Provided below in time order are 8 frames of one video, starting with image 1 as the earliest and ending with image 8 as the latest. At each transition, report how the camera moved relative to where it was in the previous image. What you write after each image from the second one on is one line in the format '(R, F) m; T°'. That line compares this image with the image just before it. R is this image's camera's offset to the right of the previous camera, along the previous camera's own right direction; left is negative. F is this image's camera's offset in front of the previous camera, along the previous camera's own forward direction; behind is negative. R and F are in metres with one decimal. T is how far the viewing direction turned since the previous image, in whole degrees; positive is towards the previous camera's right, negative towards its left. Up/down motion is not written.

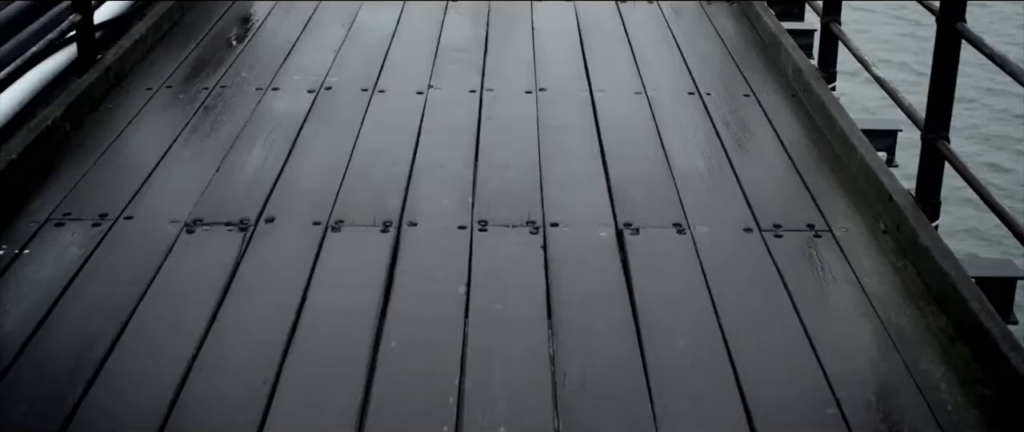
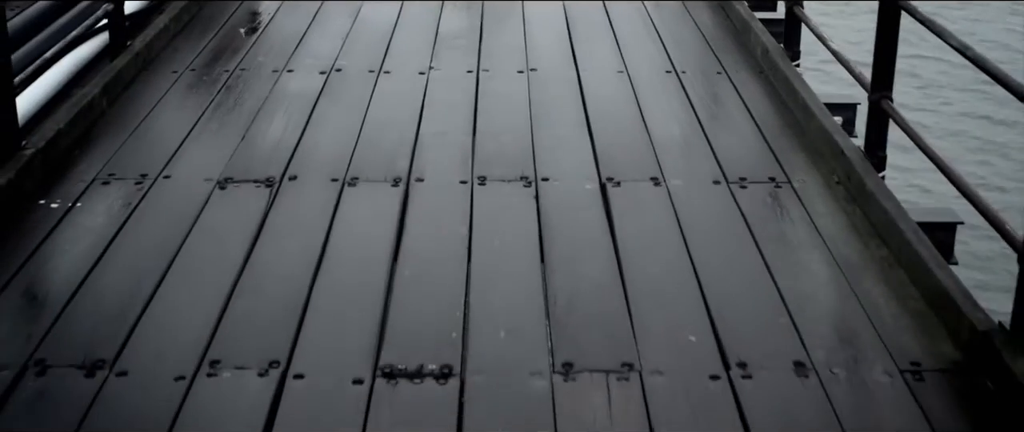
(0.0, -0.4) m; 0°
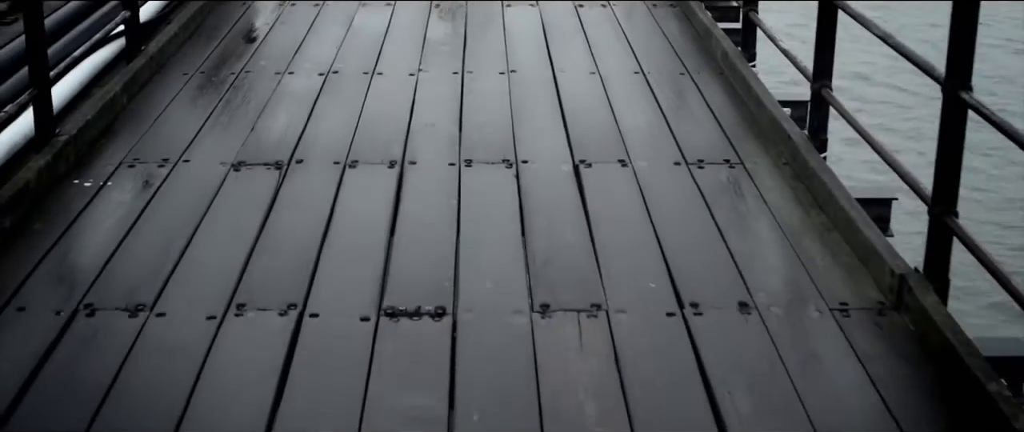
(0.0, -0.4) m; +1°
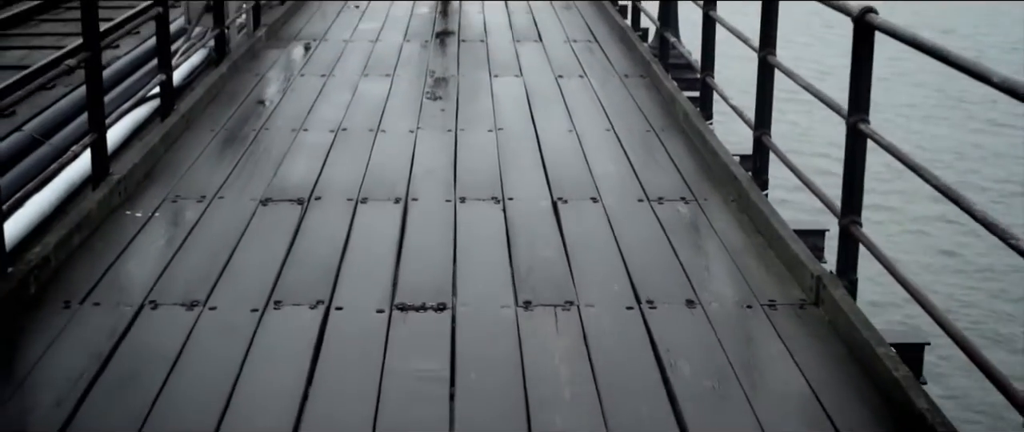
(0.0, -0.6) m; +1°
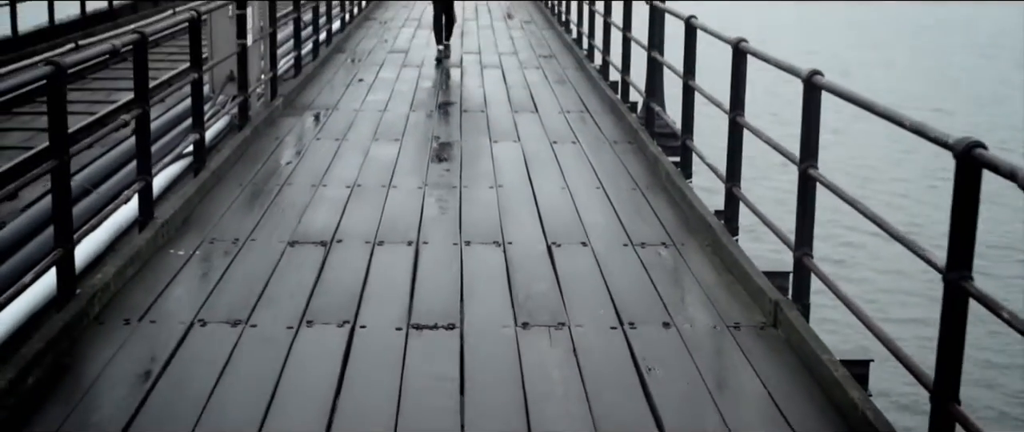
(0.0, -0.6) m; 0°
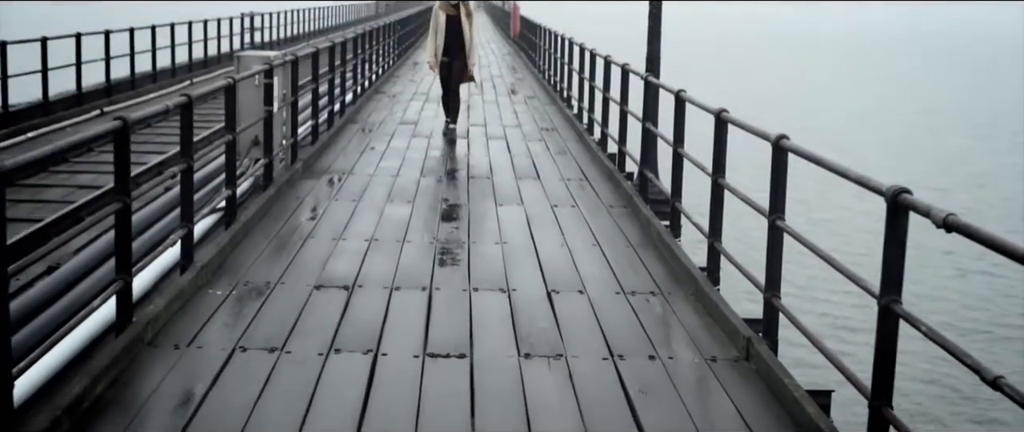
(0.0, -0.6) m; 0°
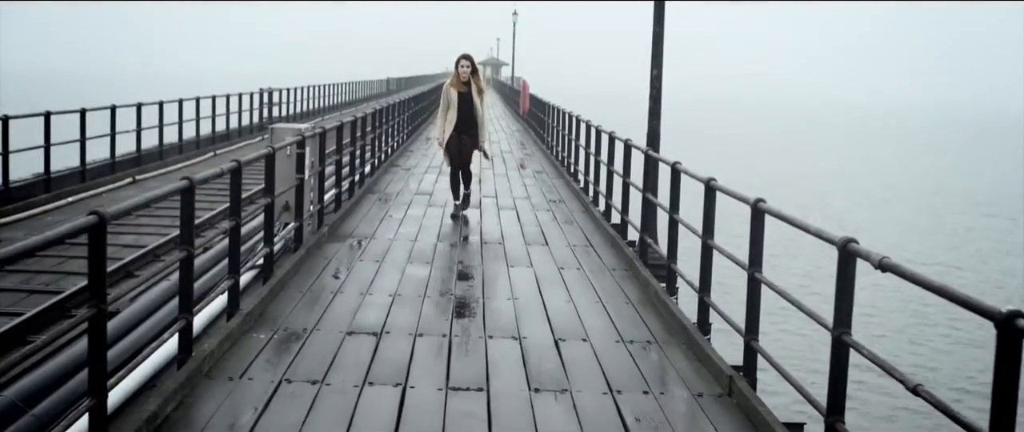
(0.0, -0.7) m; 0°
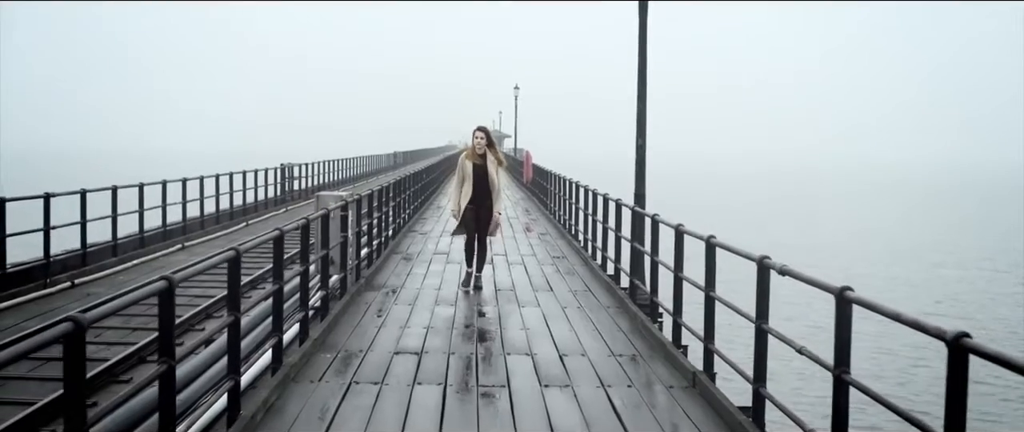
(0.0, -1.7) m; 0°
